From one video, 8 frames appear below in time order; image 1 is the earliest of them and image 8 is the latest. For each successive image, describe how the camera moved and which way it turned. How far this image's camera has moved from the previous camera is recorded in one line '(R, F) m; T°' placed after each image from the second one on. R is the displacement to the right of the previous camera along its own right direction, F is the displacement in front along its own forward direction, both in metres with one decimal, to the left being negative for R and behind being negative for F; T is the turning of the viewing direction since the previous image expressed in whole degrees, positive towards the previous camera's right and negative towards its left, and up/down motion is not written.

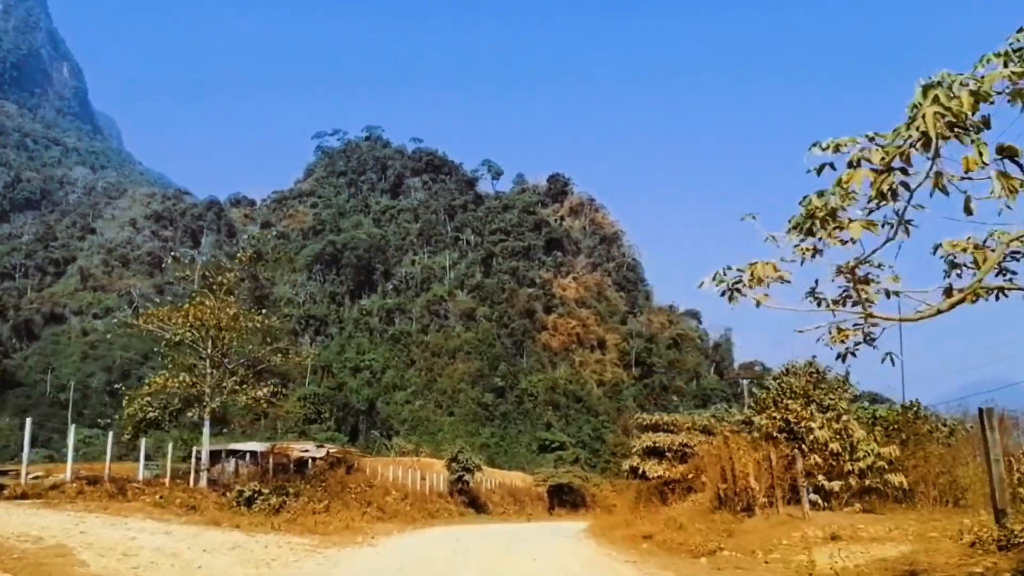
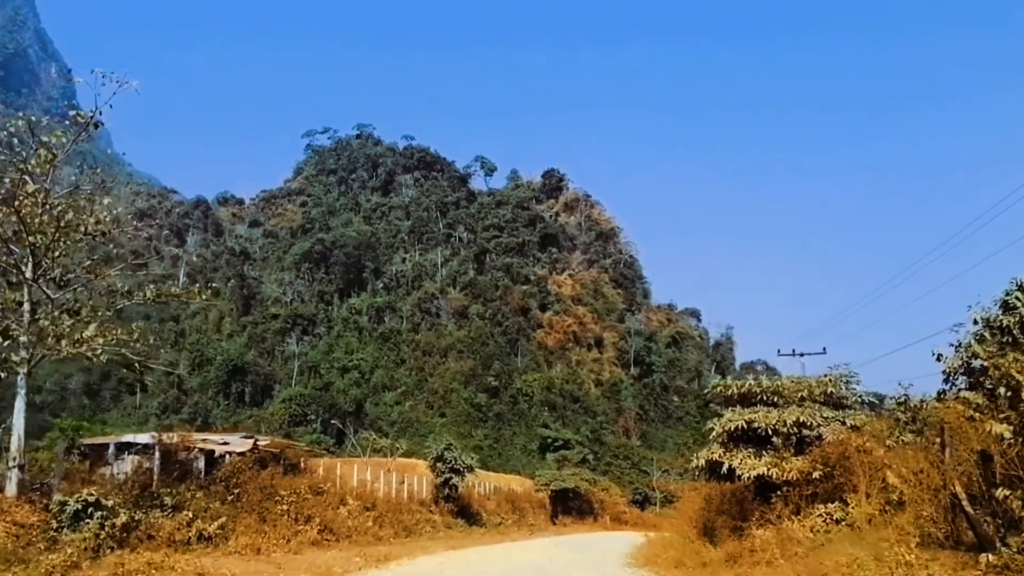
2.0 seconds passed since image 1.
(-0.1, +2.6) m; 0°
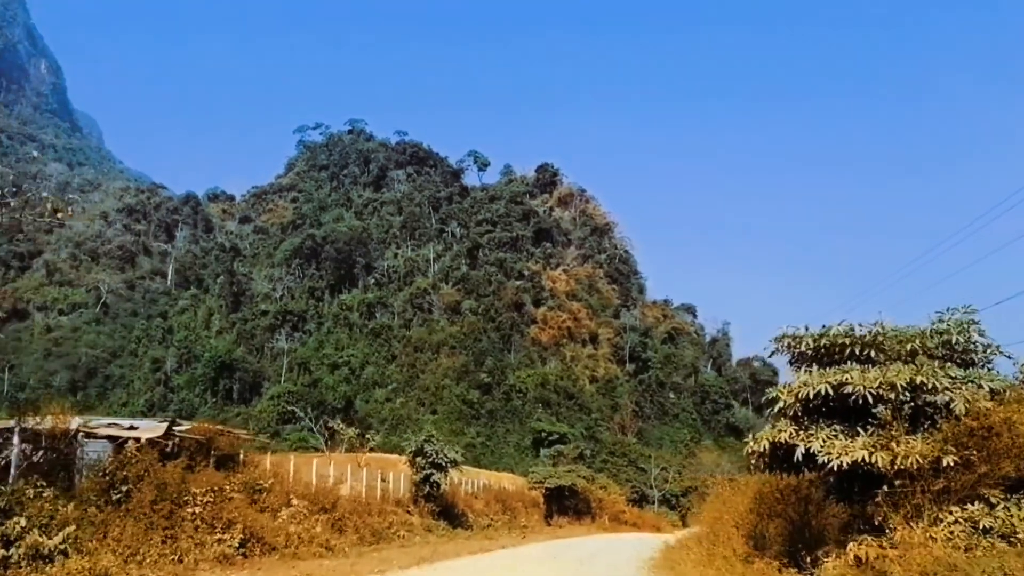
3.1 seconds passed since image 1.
(0.0, +1.3) m; 0°
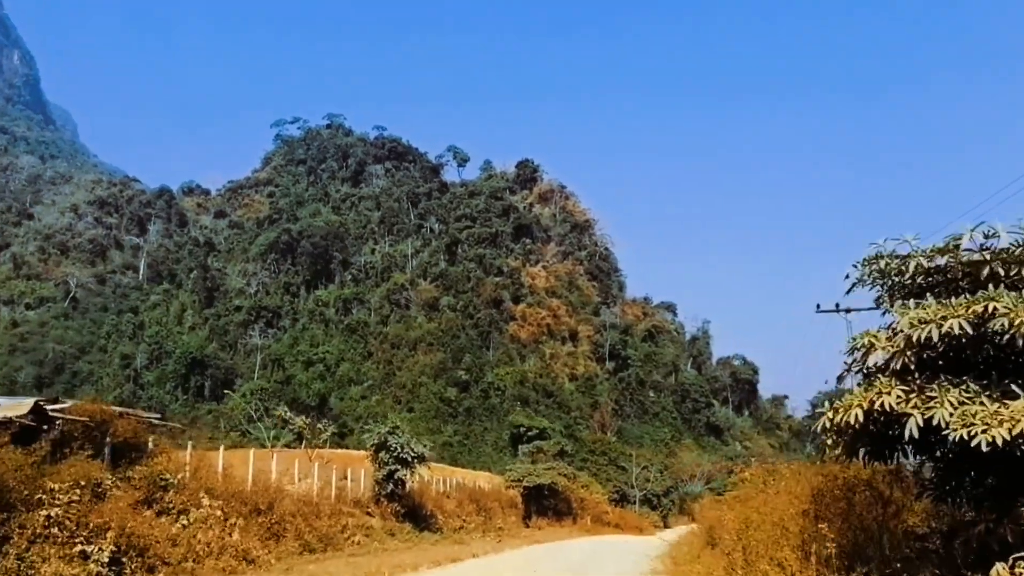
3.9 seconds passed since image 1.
(0.0, +1.1) m; +1°
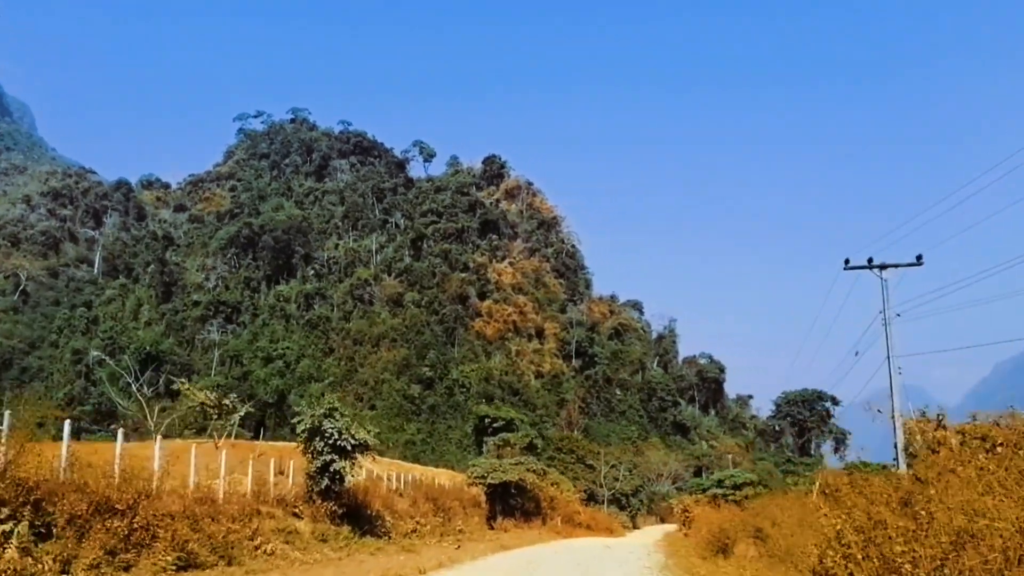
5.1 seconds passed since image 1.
(0.0, +1.3) m; +2°
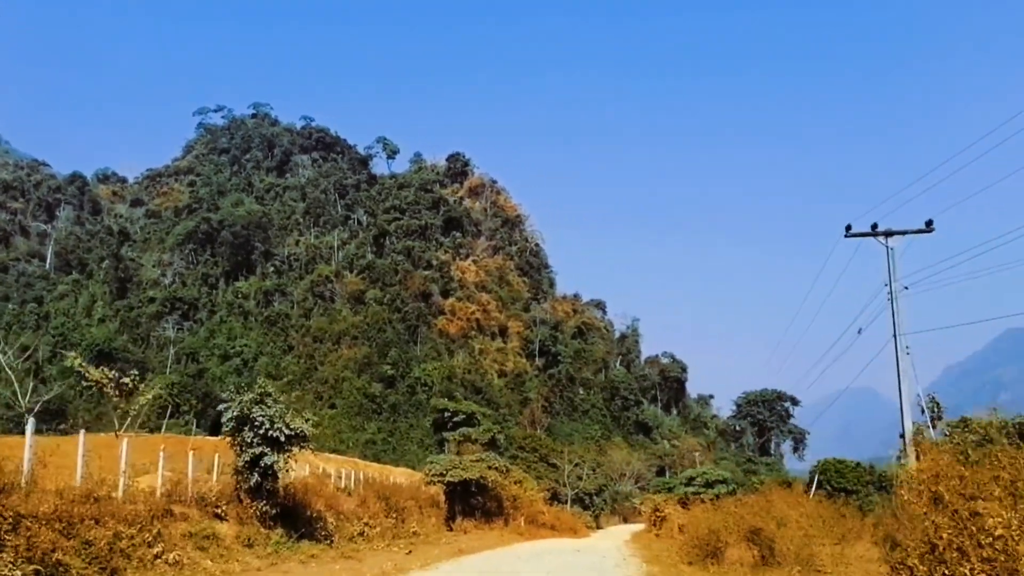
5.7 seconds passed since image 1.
(0.0, +0.8) m; +2°
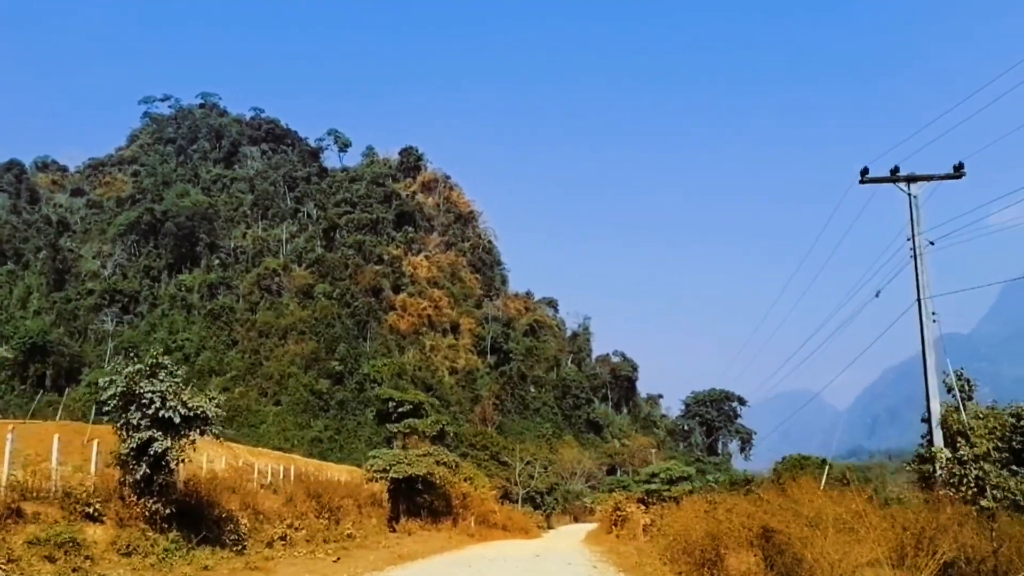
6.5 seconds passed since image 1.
(0.0, +0.9) m; +3°
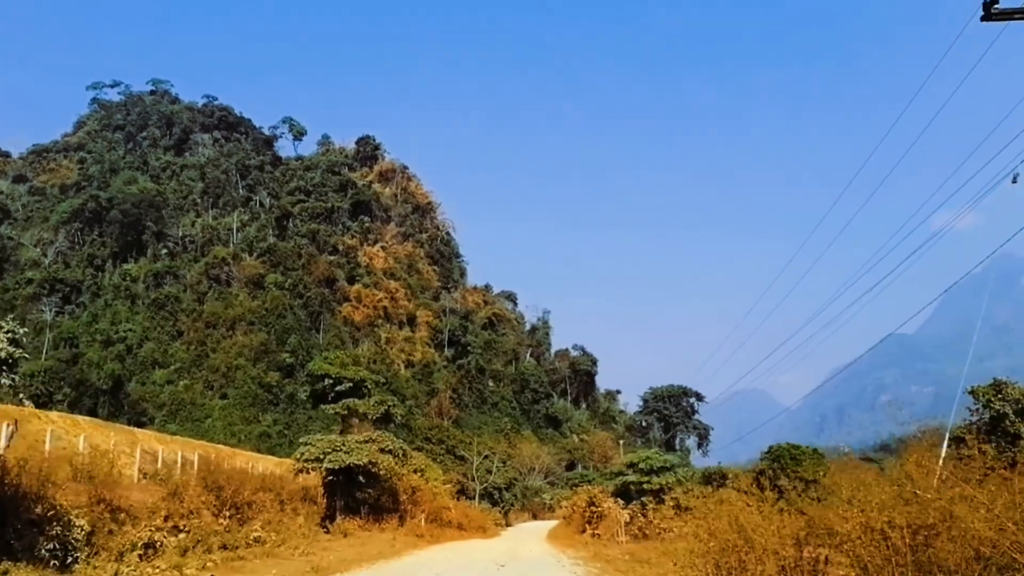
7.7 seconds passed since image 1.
(0.0, +1.5) m; +3°
